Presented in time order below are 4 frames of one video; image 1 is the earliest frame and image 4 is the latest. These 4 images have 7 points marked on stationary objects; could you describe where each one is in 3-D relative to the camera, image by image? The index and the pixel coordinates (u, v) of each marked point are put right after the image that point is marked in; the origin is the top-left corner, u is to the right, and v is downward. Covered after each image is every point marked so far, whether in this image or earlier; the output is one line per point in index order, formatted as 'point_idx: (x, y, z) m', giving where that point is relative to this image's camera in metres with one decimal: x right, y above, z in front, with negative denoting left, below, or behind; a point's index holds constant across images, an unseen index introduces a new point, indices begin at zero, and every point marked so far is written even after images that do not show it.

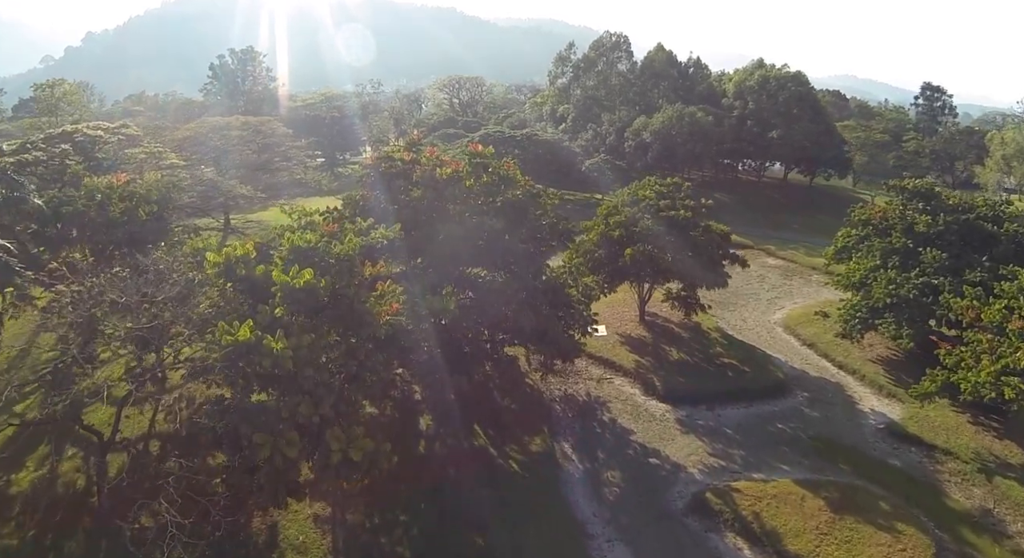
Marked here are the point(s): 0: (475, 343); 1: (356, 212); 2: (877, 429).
0: (-0.9, -1.5, +14.5) m
1: (-3.8, +1.6, +15.4) m
2: (+10.6, -4.4, +18.3) m
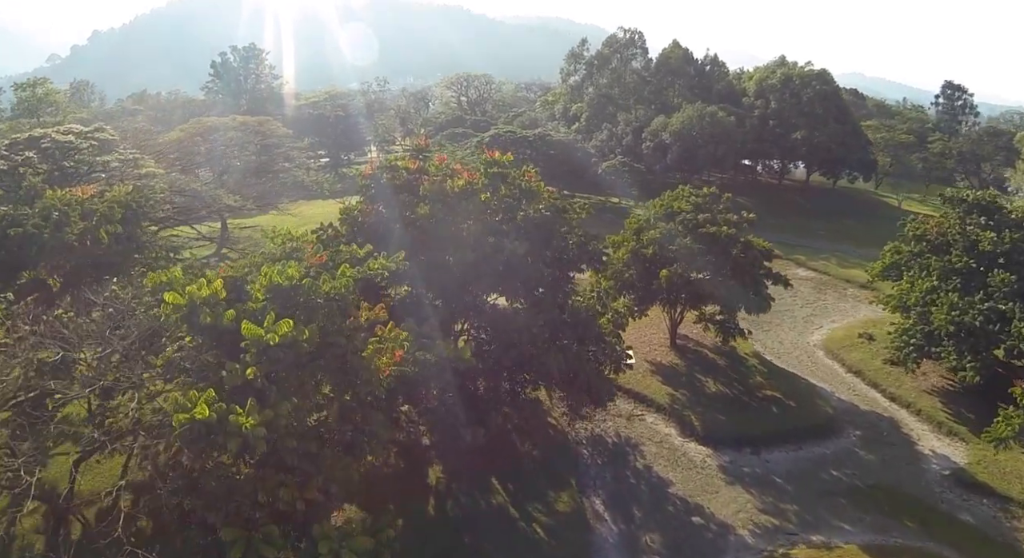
0: (-0.4, -2.1, +12.5) m
1: (-3.3, +1.0, +13.4) m
2: (+11.1, -5.1, +16.2) m
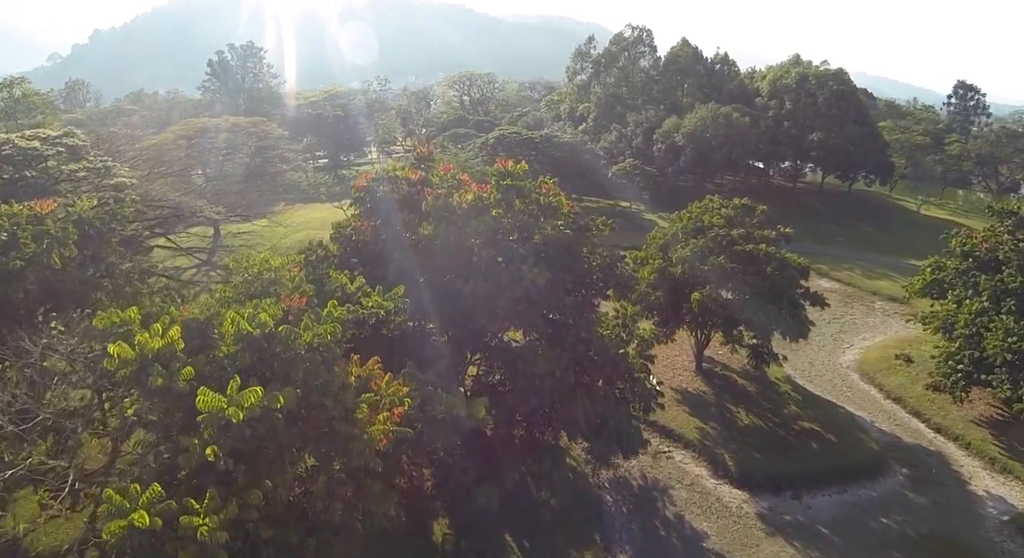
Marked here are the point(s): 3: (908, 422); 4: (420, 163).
0: (-0.1, -2.7, +10.9) m
1: (-3.0, +0.5, +11.8) m
2: (+11.4, -5.6, +14.6) m
3: (+11.6, -4.2, +18.4) m
4: (-2.0, +2.5, +13.7) m
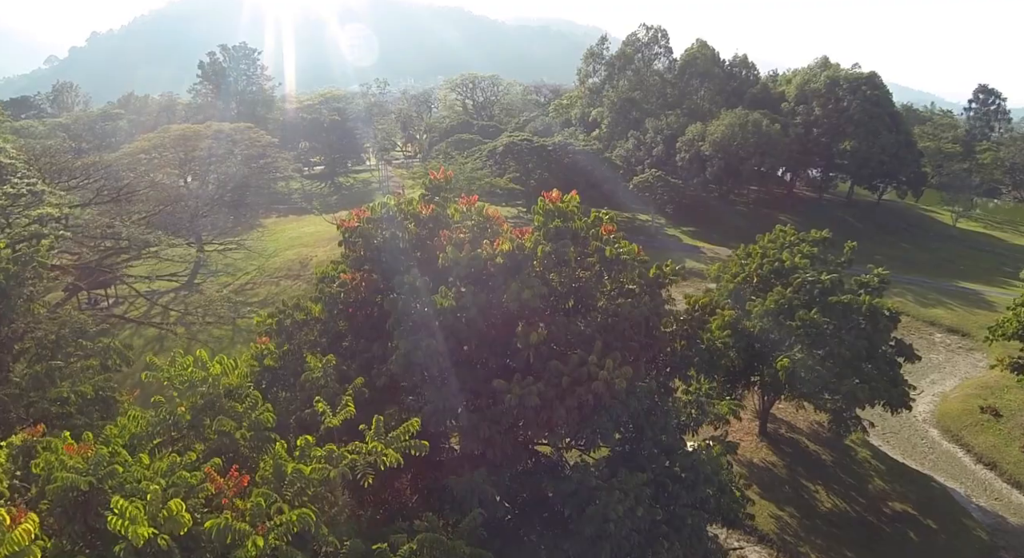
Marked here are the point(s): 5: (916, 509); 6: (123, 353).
0: (+0.6, -3.7, +7.8) m
1: (-2.4, -0.6, +8.7) m
2: (+12.0, -6.7, +11.5) m
3: (+12.2, -5.3, +15.4) m
4: (-1.3, +1.5, +10.7) m
5: (+8.9, -5.0, +13.8) m
6: (-6.7, -1.3, +10.9) m
